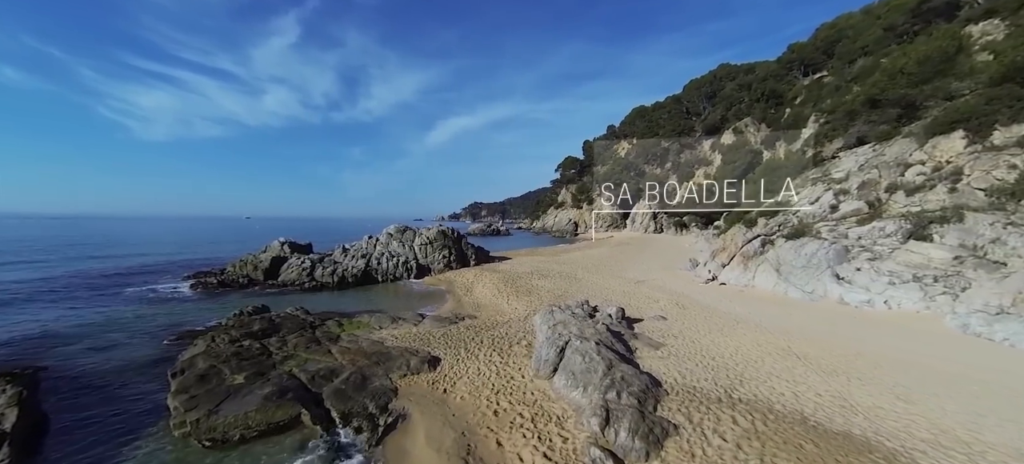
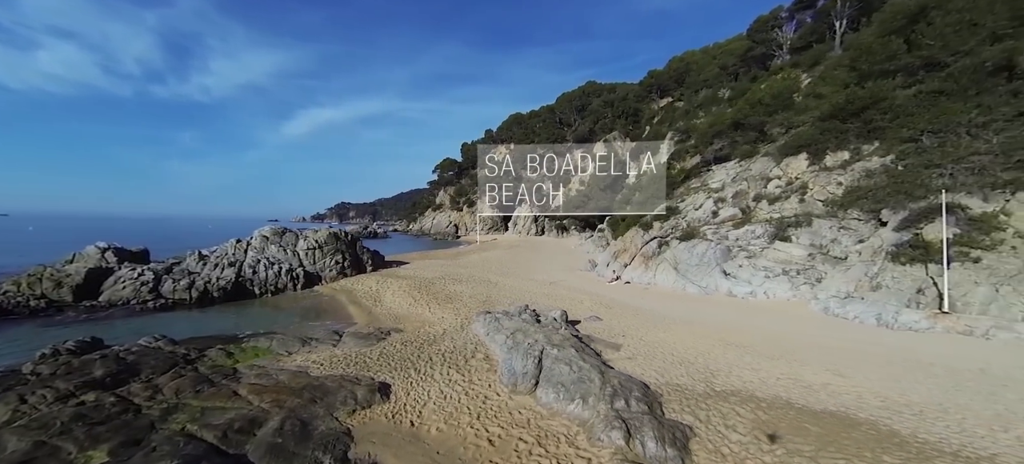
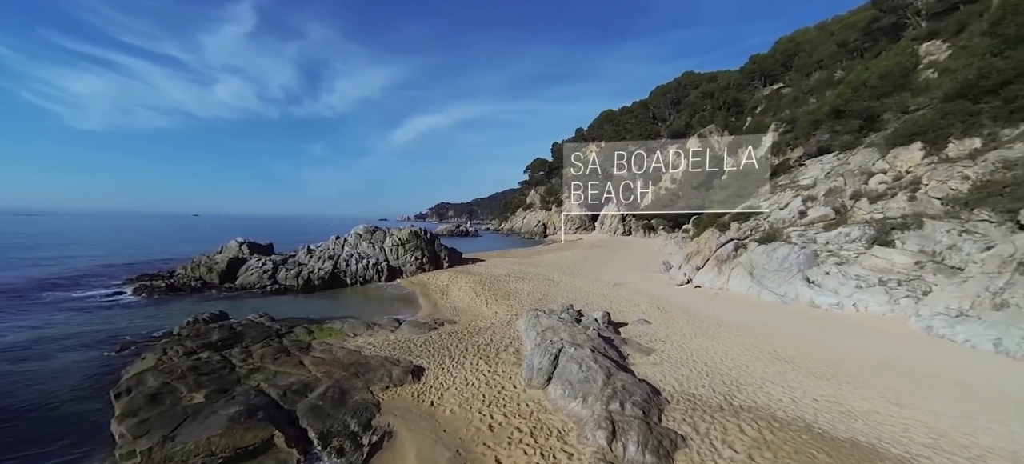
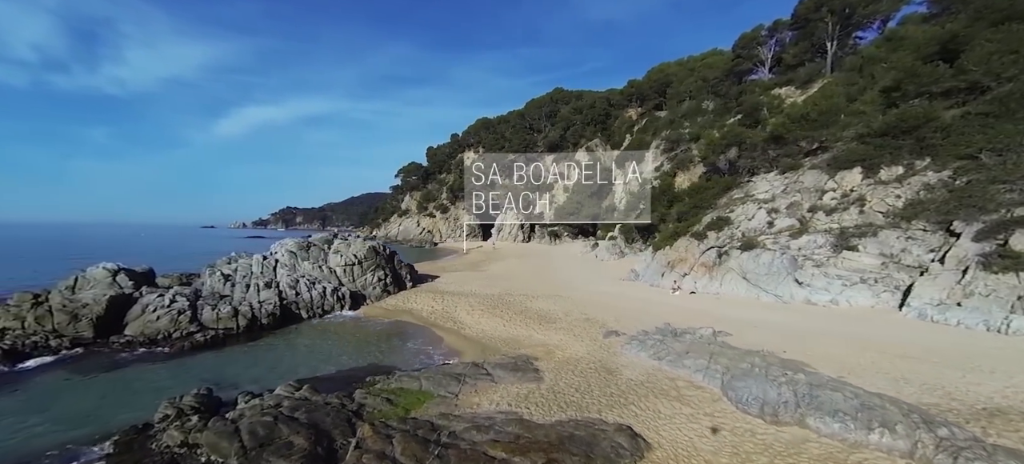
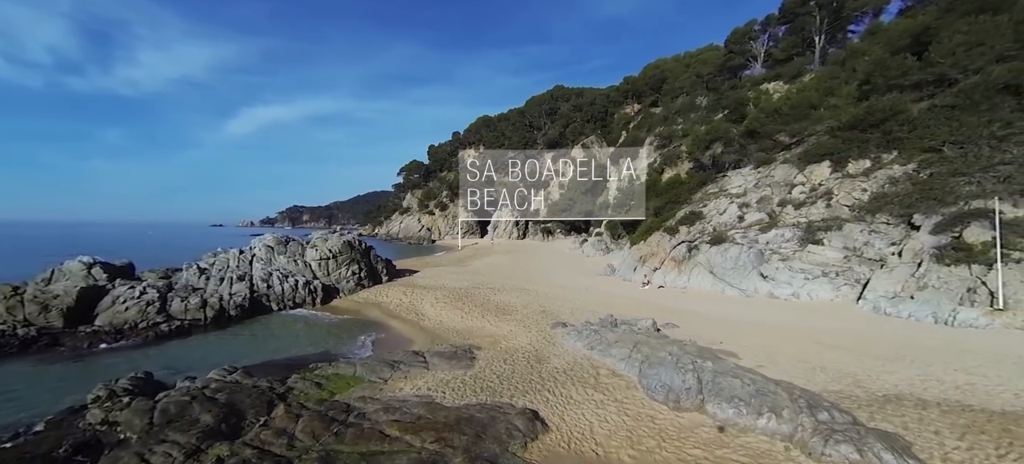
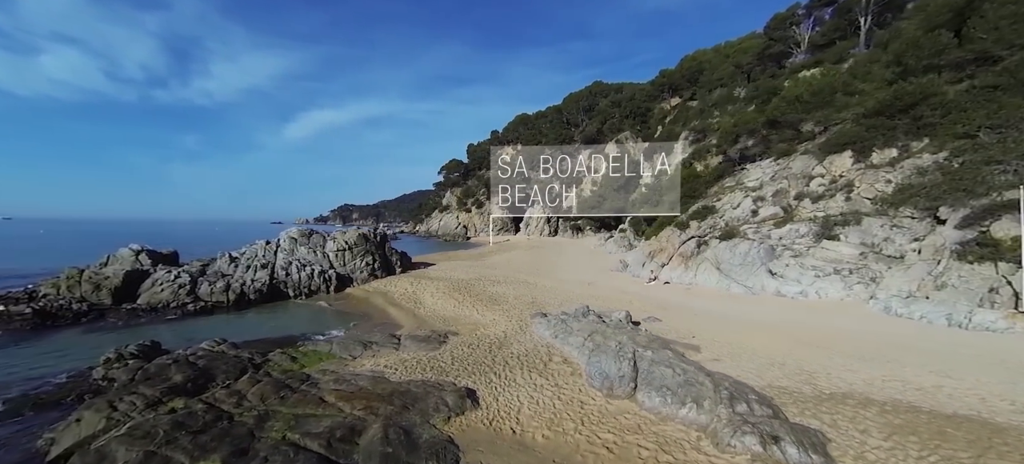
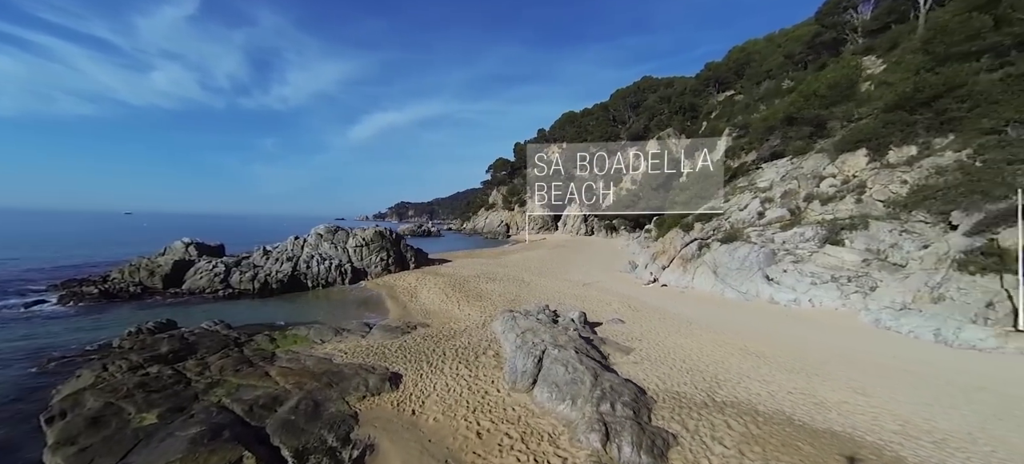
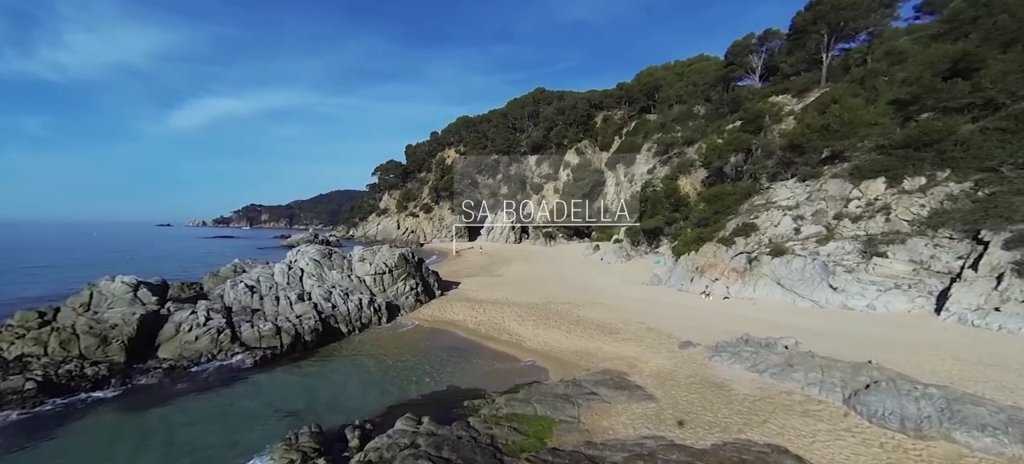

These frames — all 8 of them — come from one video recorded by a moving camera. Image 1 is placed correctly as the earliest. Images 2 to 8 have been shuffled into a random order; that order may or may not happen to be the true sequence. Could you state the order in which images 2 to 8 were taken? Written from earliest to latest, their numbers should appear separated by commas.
3, 7, 2, 6, 5, 4, 8
